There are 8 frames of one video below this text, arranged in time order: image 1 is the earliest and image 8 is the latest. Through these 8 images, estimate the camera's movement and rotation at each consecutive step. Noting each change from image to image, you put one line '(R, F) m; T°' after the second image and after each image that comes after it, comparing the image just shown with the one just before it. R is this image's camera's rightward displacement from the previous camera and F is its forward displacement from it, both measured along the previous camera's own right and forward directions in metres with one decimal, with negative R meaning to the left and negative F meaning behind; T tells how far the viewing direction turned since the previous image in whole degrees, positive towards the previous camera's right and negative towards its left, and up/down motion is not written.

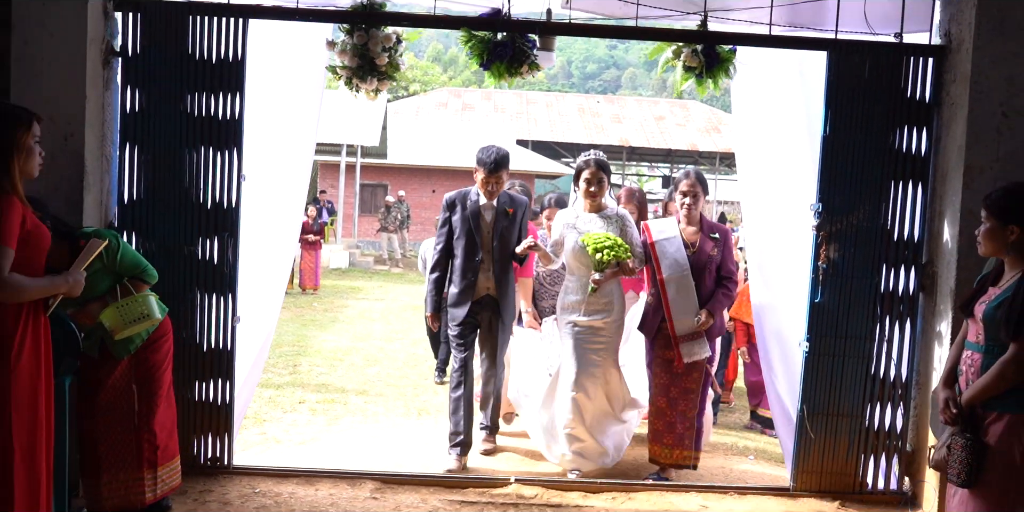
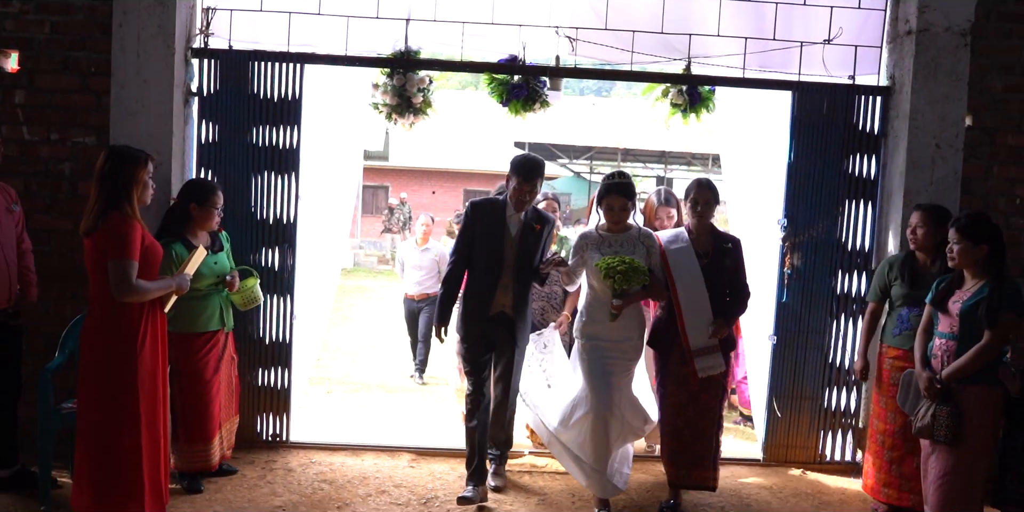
(-0.1, -0.8) m; 0°
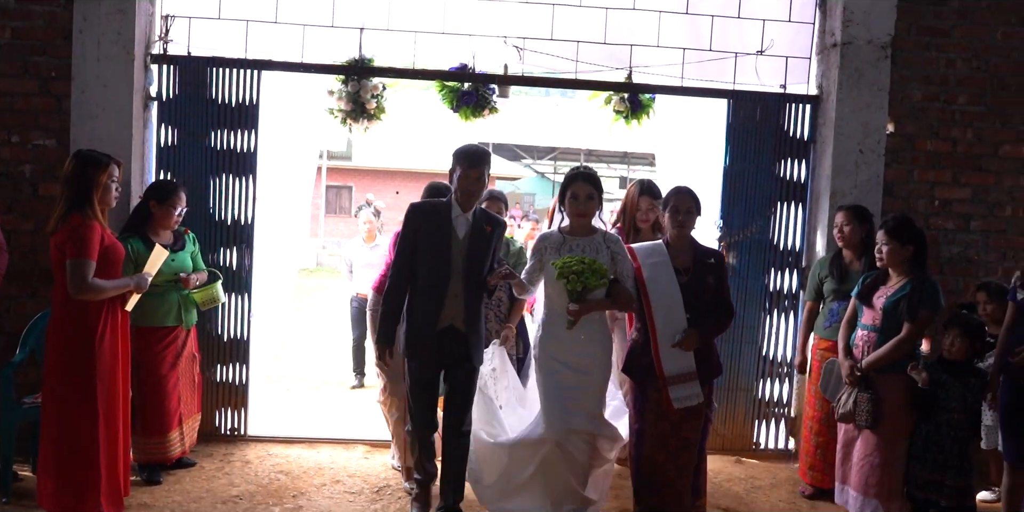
(+0.1, -0.2) m; +2°
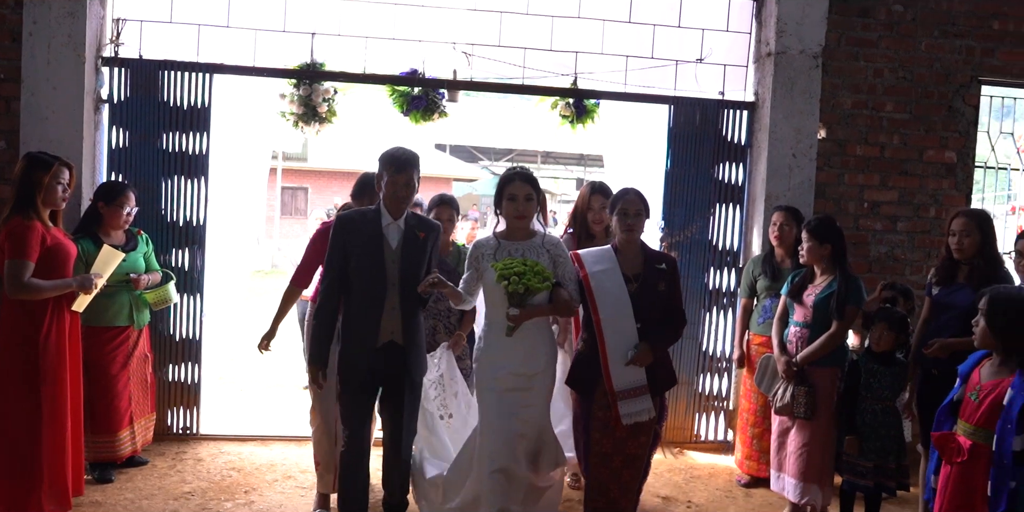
(+0.1, -0.2) m; +3°
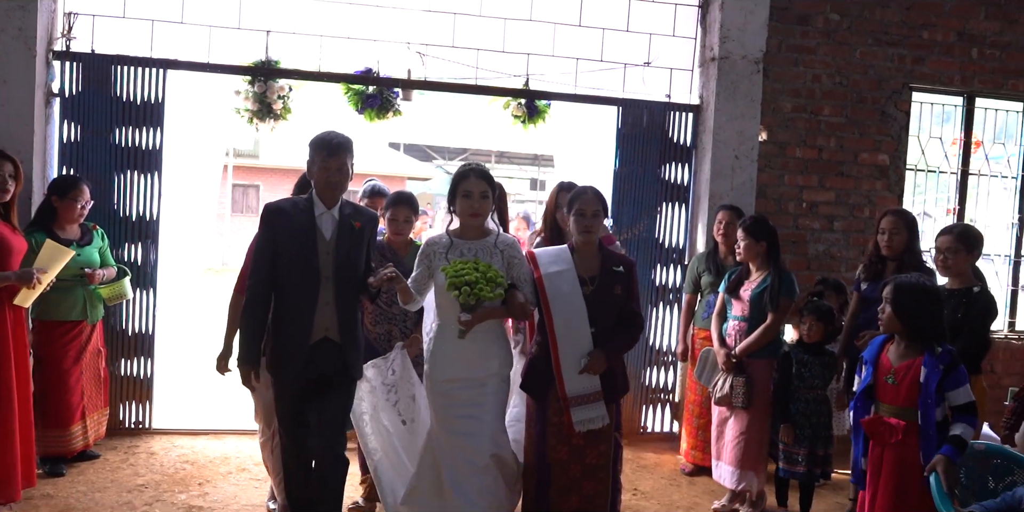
(0.0, -0.1) m; +3°
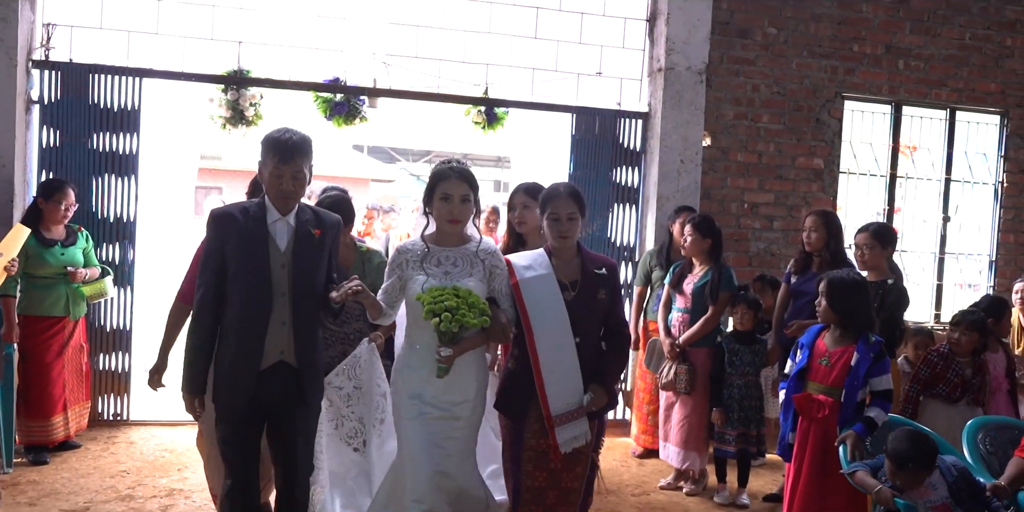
(0.0, -0.3) m; +2°
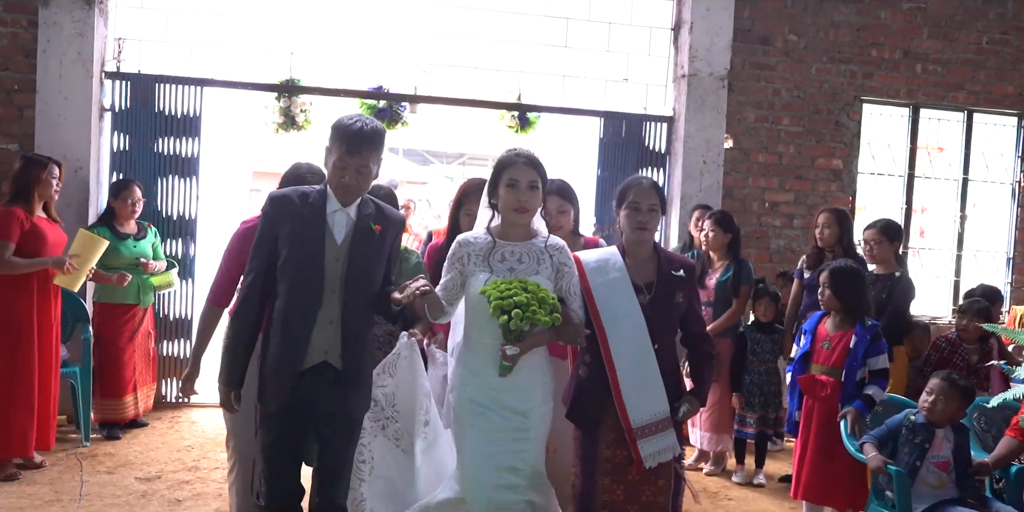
(0.0, -0.4) m; -2°
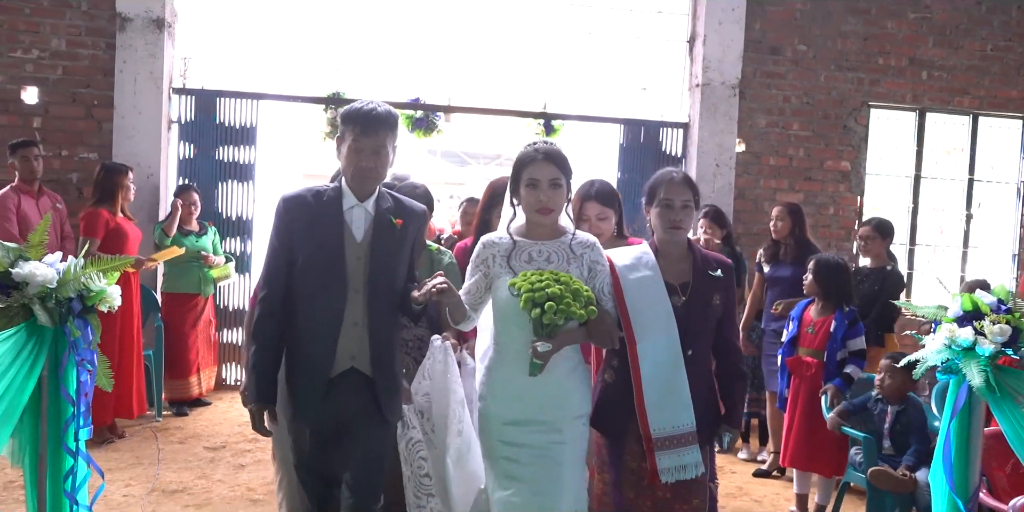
(+0.1, -0.5) m; -3°
